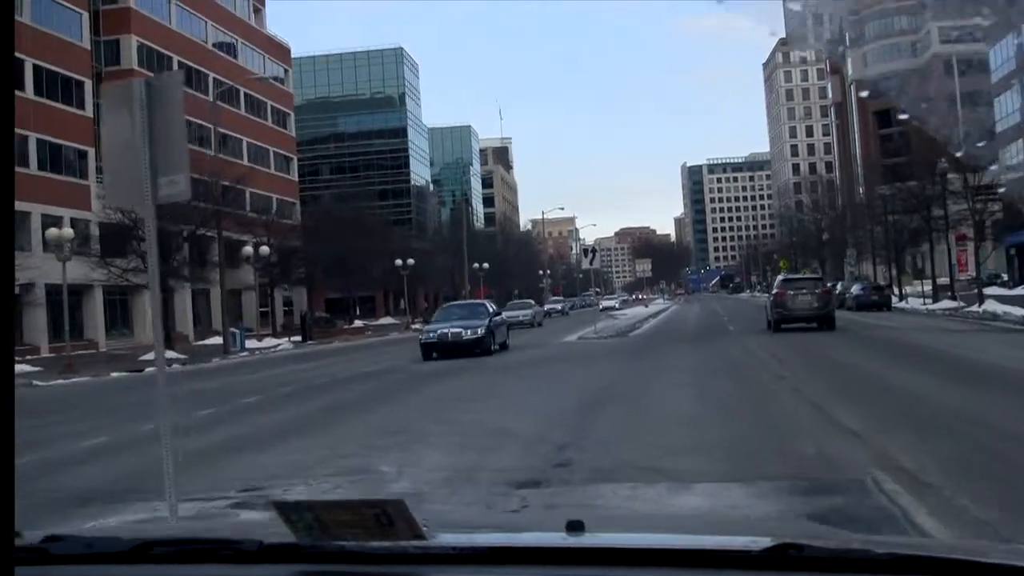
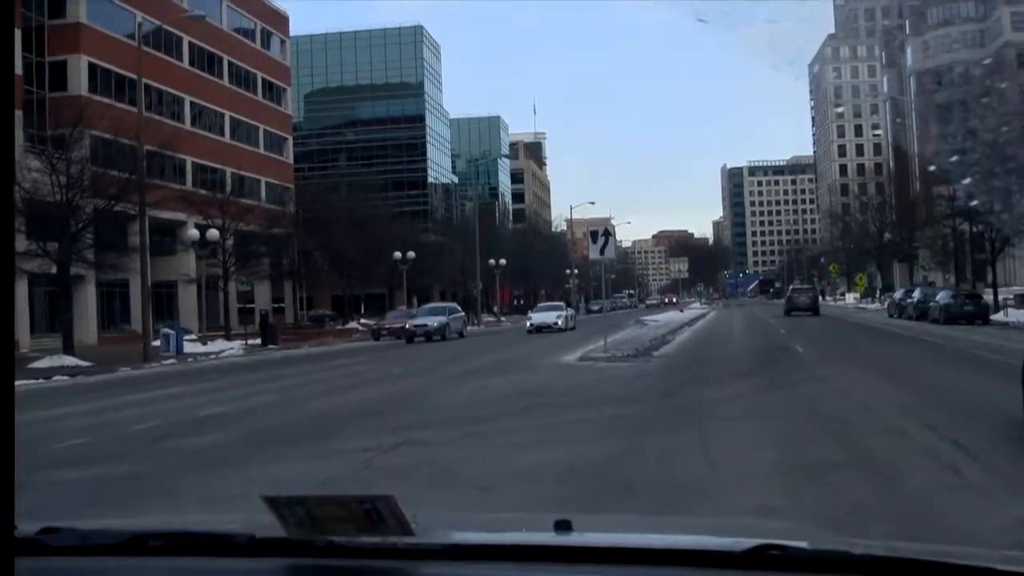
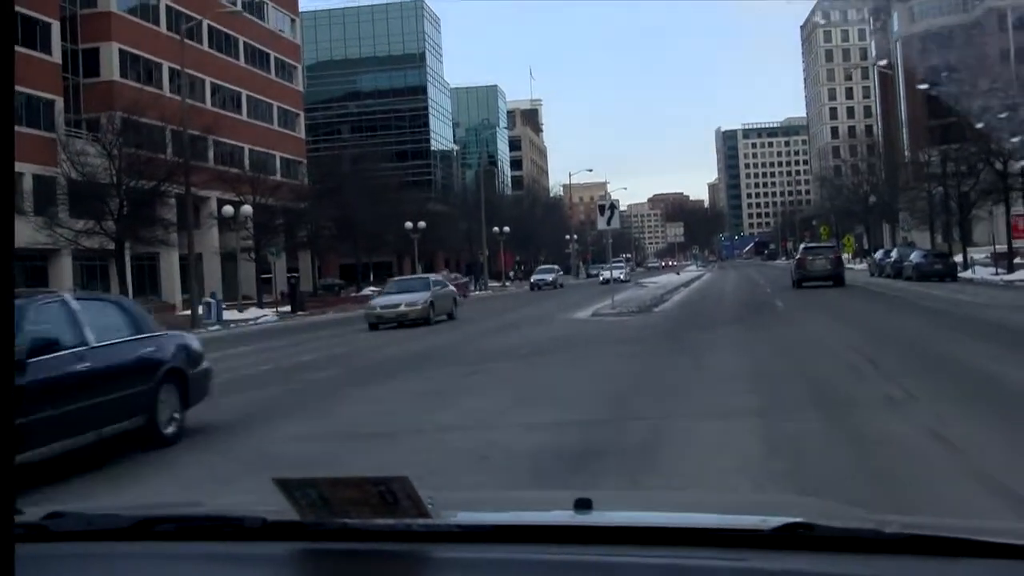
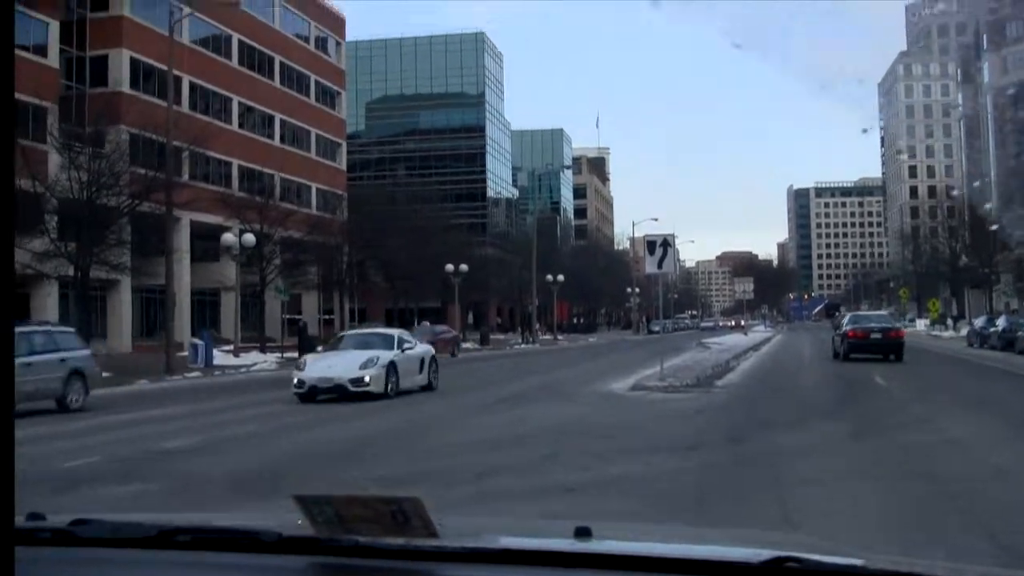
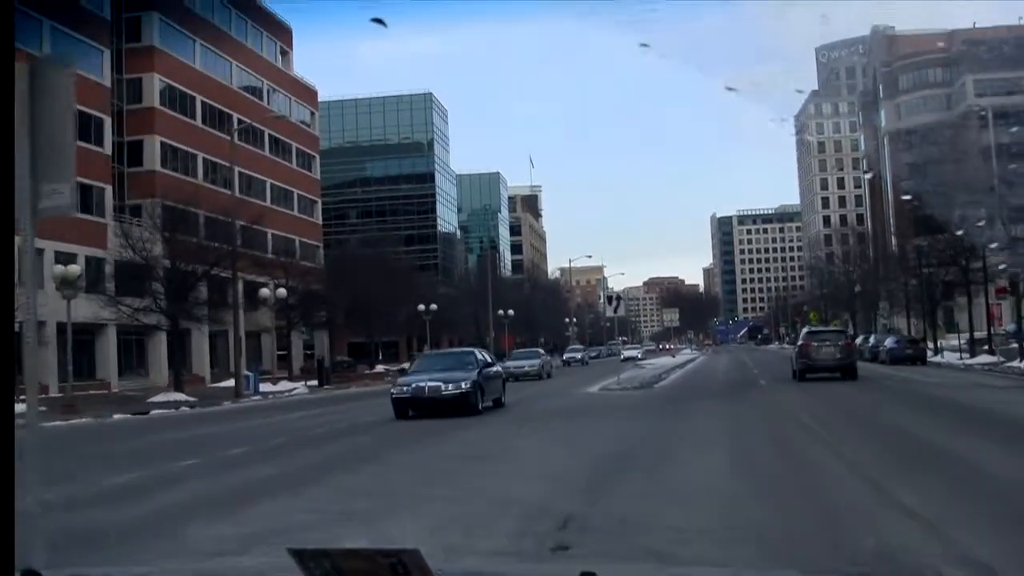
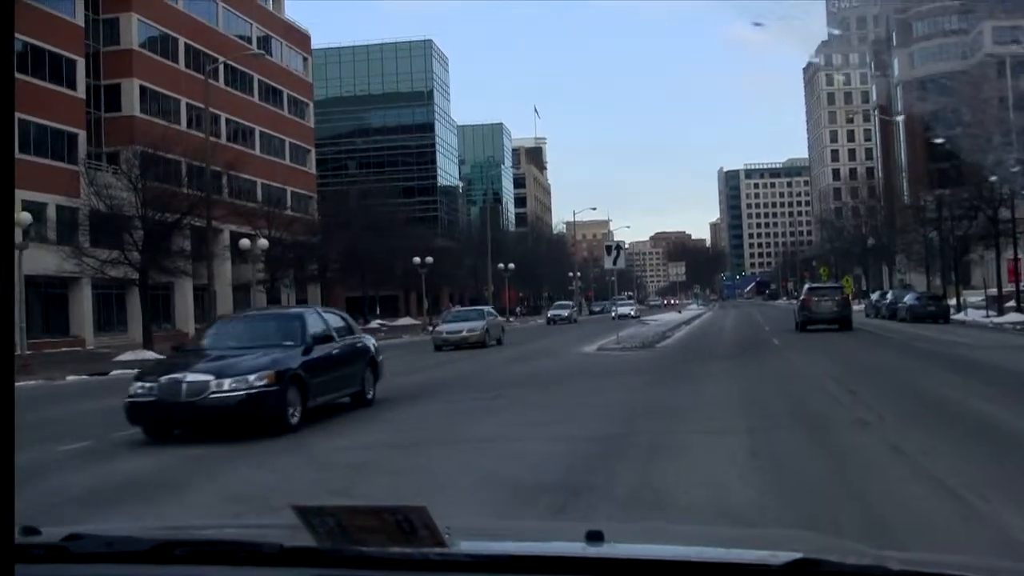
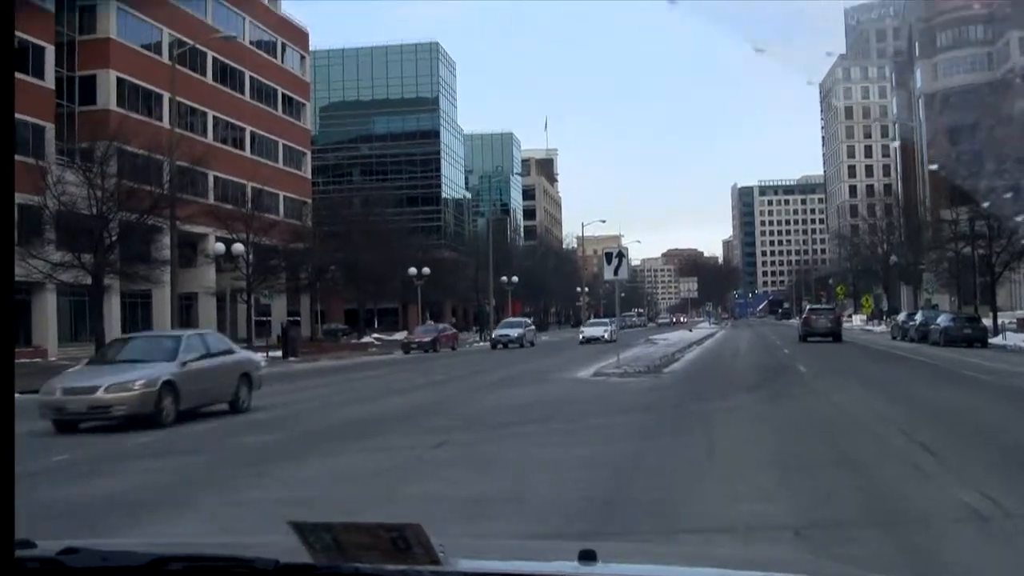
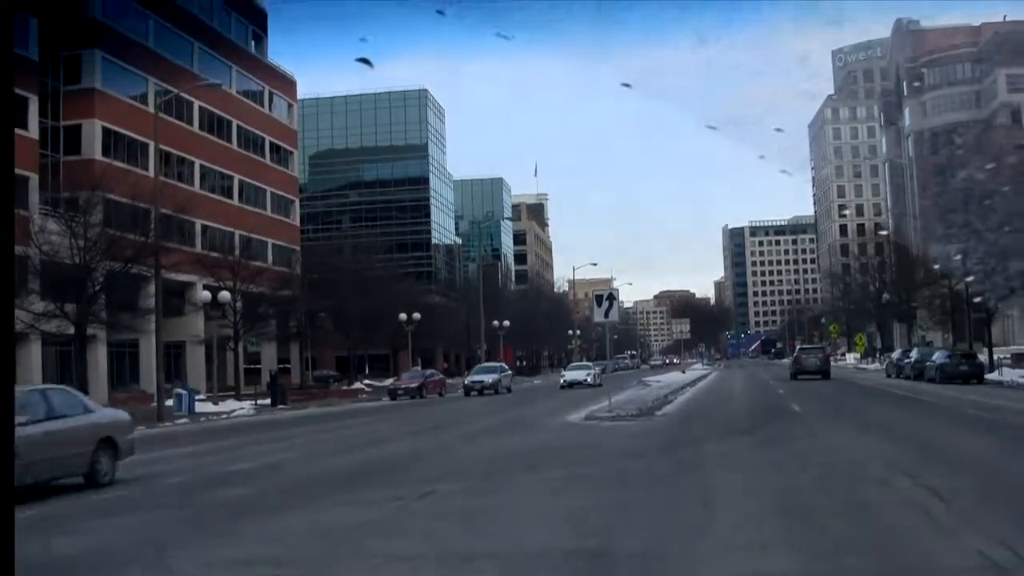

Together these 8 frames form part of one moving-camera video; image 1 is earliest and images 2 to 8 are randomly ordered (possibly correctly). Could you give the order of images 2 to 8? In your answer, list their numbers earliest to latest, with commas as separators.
5, 6, 3, 7, 8, 2, 4
